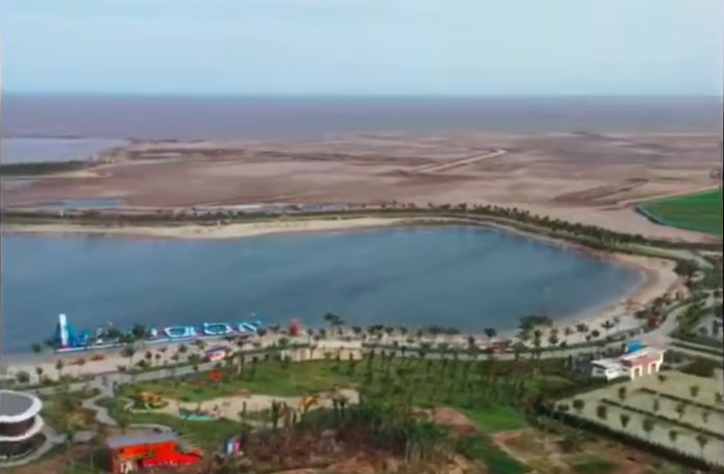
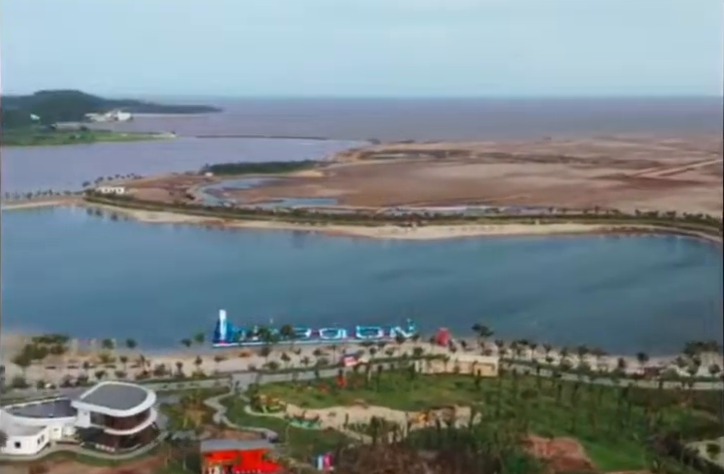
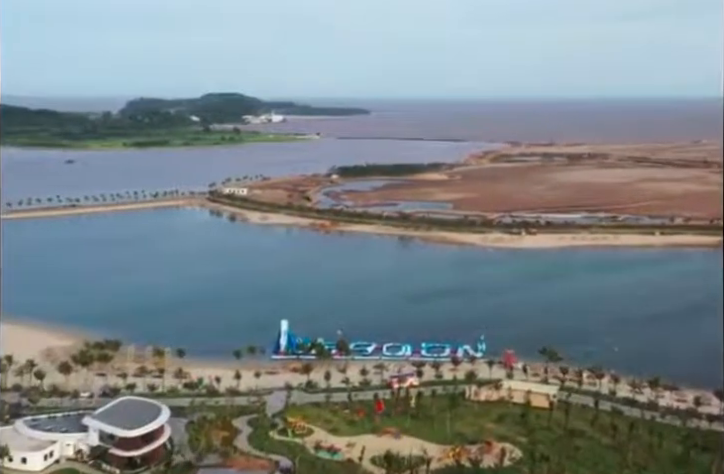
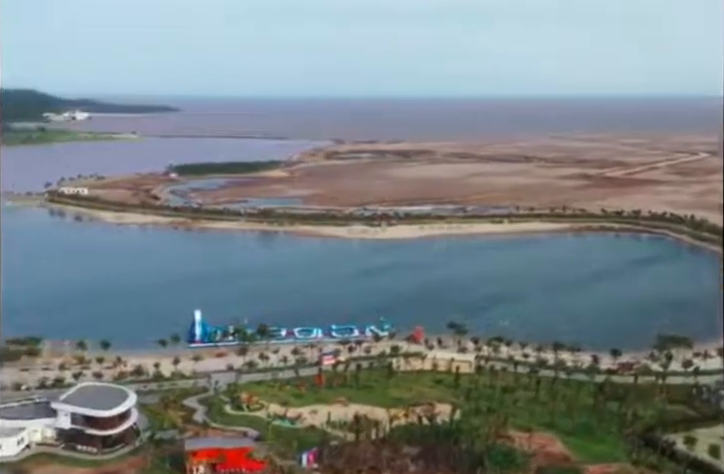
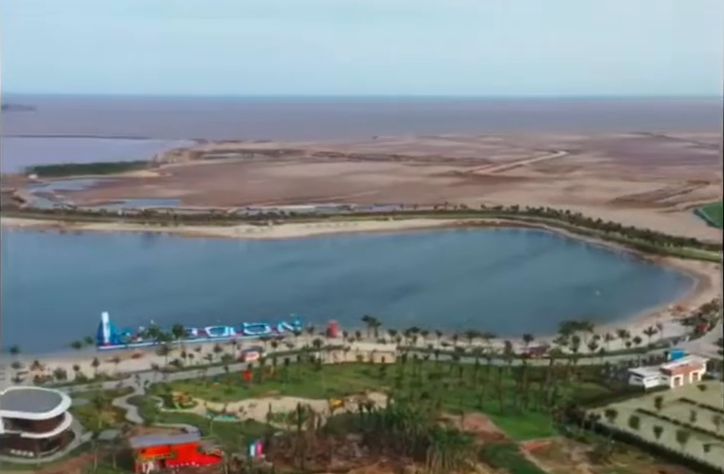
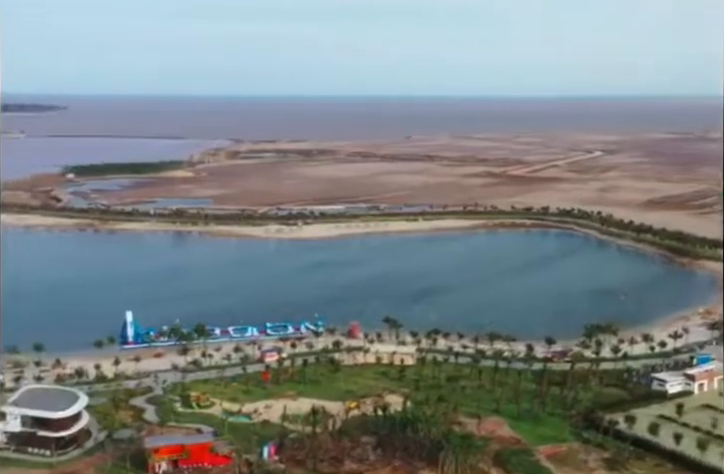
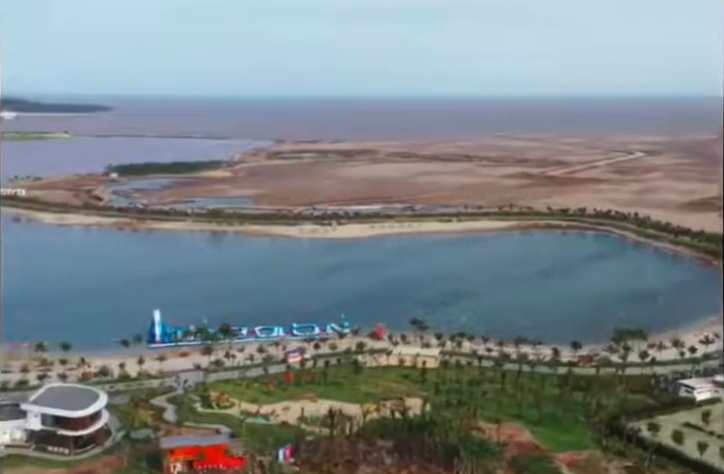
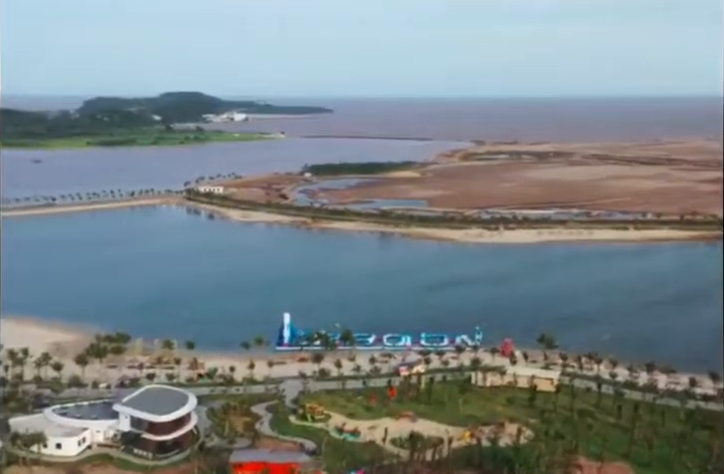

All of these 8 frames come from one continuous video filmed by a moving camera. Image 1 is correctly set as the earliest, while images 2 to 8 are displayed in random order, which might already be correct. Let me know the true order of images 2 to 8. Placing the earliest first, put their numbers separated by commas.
5, 6, 7, 4, 2, 8, 3
